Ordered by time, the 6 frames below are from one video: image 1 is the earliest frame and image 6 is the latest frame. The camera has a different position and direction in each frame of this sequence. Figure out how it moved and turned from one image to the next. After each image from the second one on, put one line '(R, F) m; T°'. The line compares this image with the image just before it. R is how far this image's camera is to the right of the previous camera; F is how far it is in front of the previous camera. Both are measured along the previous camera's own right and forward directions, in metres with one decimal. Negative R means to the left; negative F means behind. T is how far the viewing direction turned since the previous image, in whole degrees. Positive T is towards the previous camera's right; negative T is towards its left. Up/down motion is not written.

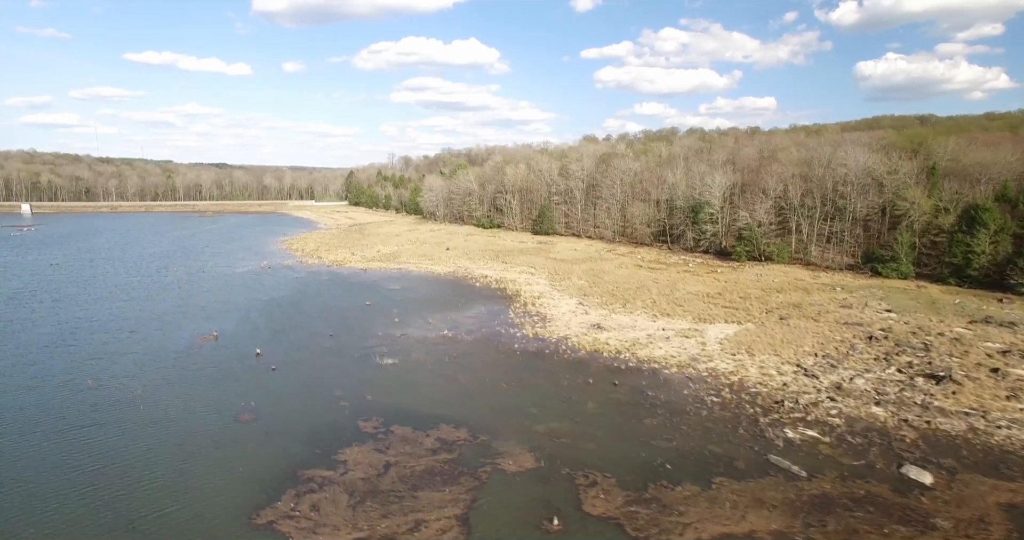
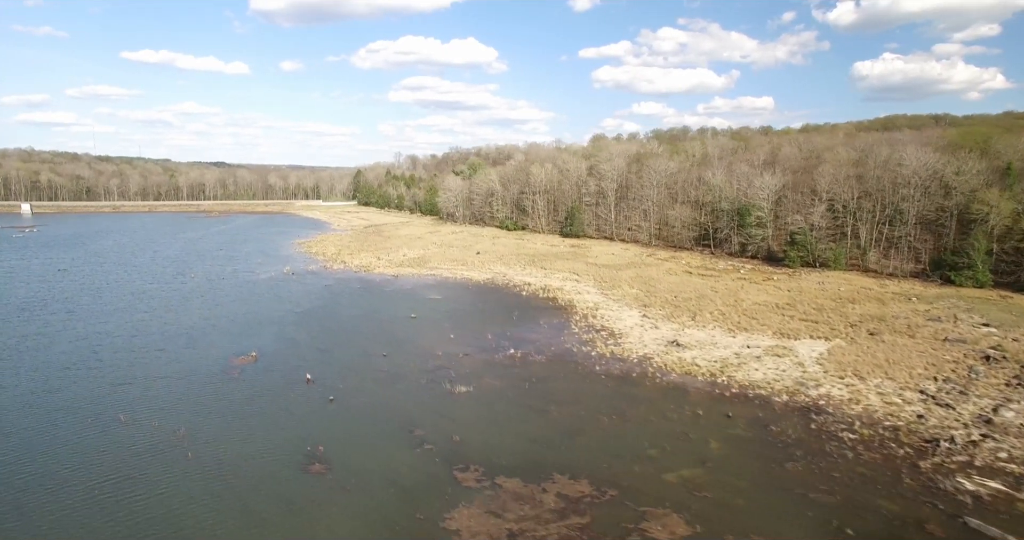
(-3.1, +2.6) m; 0°
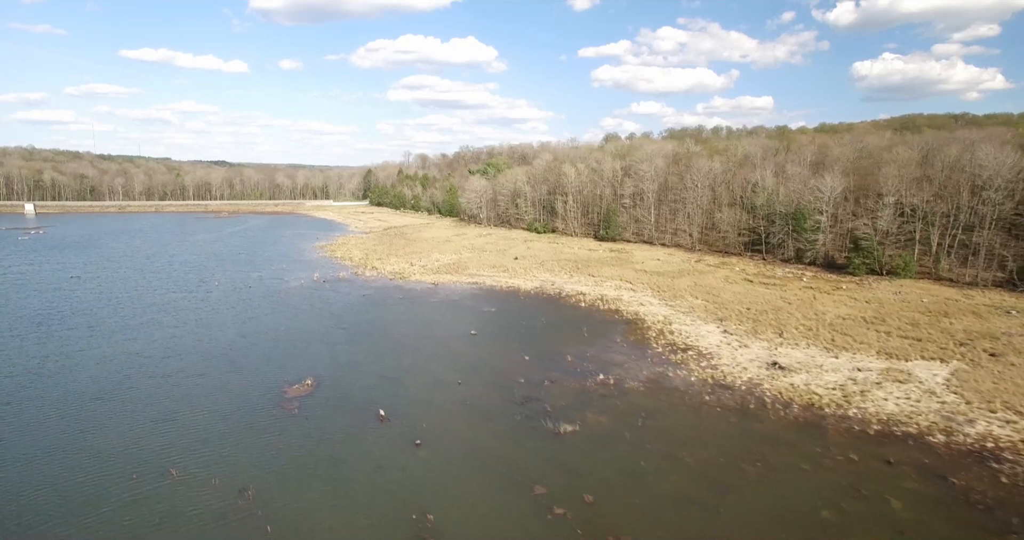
(-3.3, +2.7) m; 0°
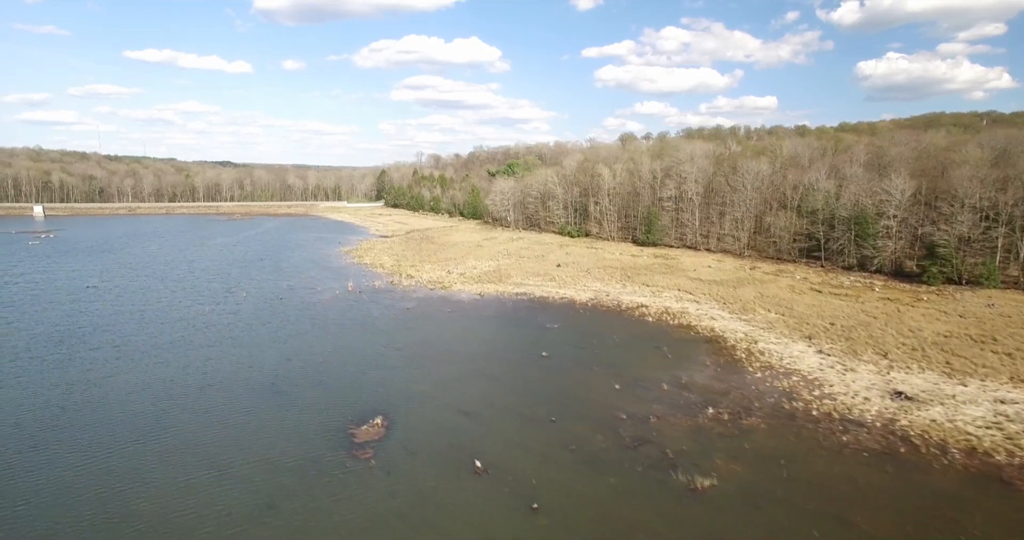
(-3.0, +2.6) m; 0°
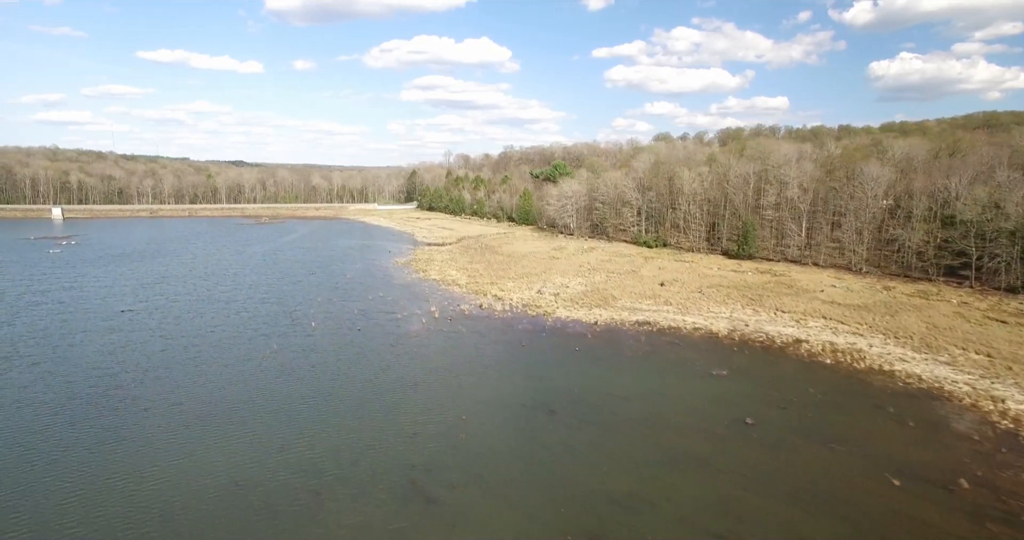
(-5.8, +5.6) m; -1°
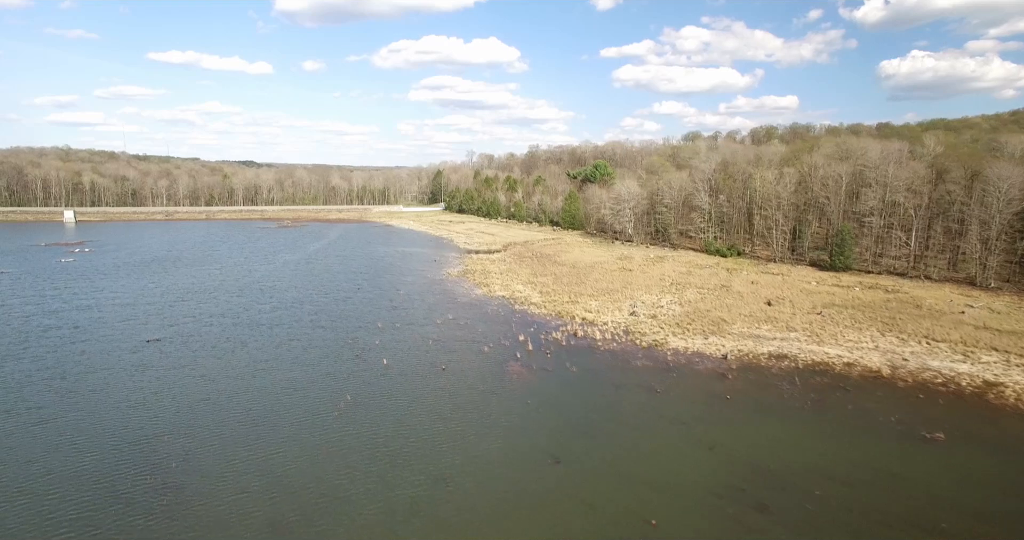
(-4.4, +5.0) m; -1°
